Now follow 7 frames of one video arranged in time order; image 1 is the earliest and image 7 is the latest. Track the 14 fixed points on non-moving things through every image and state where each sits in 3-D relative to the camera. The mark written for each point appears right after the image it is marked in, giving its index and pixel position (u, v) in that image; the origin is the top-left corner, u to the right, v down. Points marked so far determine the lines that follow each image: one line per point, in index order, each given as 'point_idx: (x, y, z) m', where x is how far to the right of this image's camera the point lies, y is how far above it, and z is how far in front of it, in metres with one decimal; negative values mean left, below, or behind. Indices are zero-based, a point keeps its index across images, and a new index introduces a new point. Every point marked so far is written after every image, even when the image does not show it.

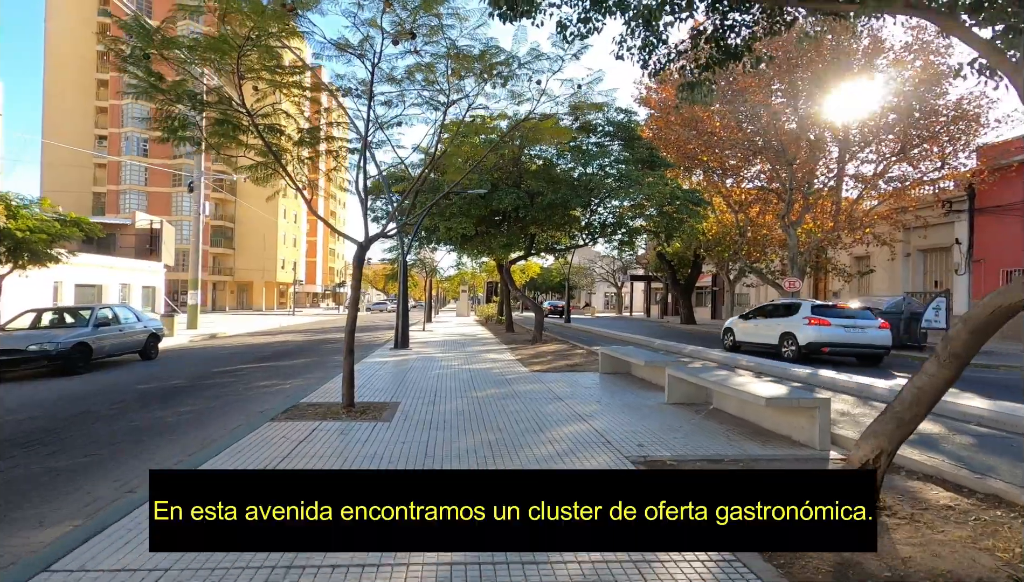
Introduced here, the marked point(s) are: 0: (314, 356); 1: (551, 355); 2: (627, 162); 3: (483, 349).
0: (-5.2, -1.7, +18.2) m
1: (+0.9, -1.5, +17.1) m
2: (+3.4, +3.9, +19.1) m
3: (-0.8, -1.6, +18.8) m
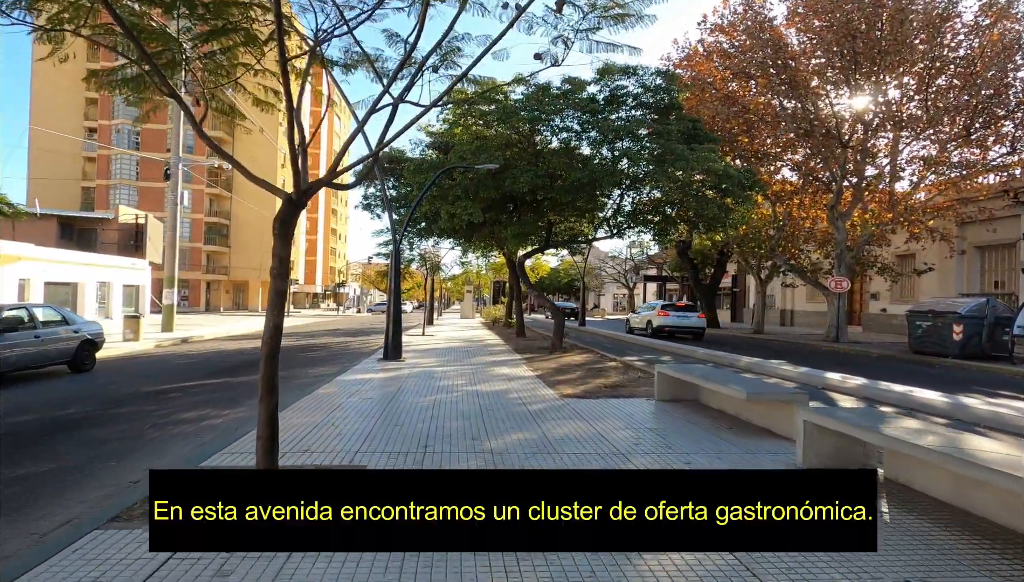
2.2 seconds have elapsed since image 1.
0: (-4.8, -1.6, +15.1) m
1: (+1.3, -1.5, +13.9) m
2: (+3.7, +3.9, +15.9) m
3: (-0.4, -1.5, +15.6) m
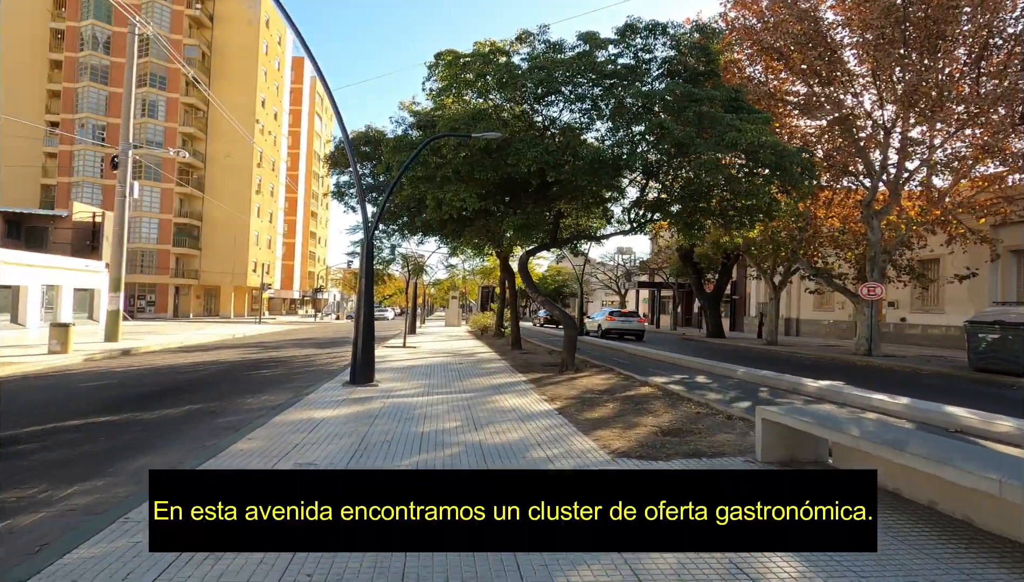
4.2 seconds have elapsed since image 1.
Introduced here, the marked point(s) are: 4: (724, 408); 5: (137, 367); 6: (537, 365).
0: (-4.8, -1.7, +11.9) m
1: (+1.3, -1.6, +10.9) m
2: (+3.8, +3.8, +13.0) m
3: (-0.4, -1.6, +12.5) m
4: (+2.8, -1.5, +8.6) m
5: (-9.5, -1.9, +16.7) m
6: (+0.6, -1.7, +14.8) m
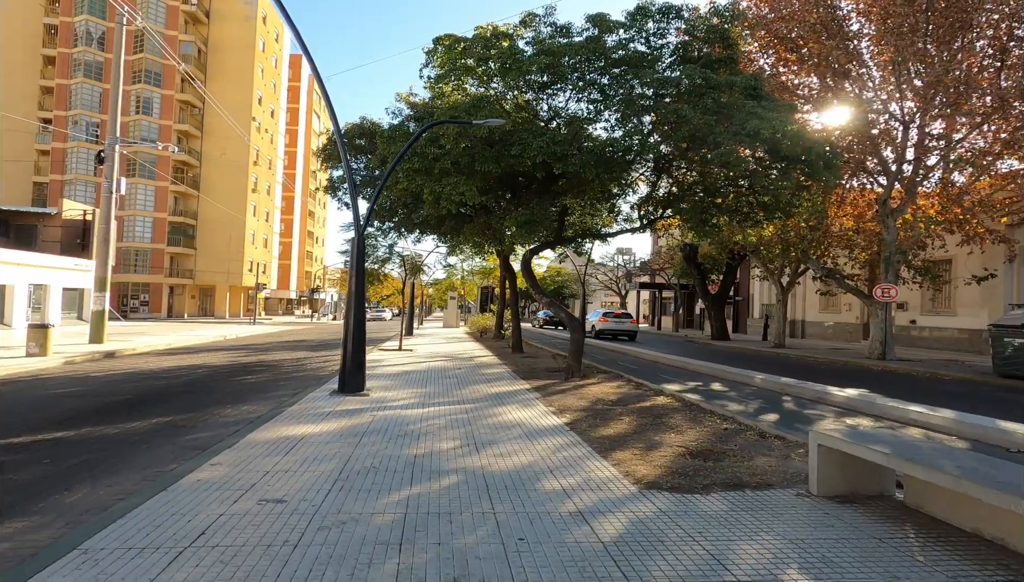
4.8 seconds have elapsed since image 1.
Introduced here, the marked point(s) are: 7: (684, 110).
0: (-4.7, -1.7, +11.0) m
1: (+1.4, -1.6, +10.0) m
2: (+3.8, +3.8, +12.1) m
3: (-0.3, -1.6, +11.7) m
4: (+2.9, -1.6, +7.7) m
5: (-9.5, -1.9, +15.8) m
6: (+0.6, -1.7, +13.9) m
7: (+3.0, +3.2, +11.5) m
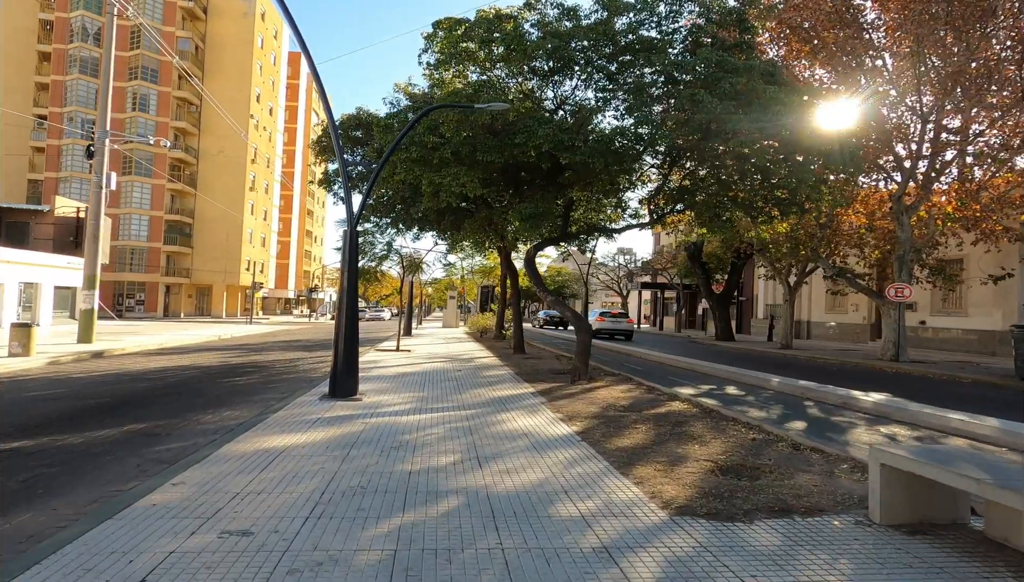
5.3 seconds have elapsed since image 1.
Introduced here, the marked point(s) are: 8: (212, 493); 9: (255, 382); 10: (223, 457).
0: (-4.7, -1.6, +10.3) m
1: (+1.4, -1.5, +9.3) m
2: (+3.9, +3.8, +11.5) m
3: (-0.3, -1.6, +11.0) m
4: (+2.9, -1.5, +7.1) m
5: (-9.4, -1.9, +15.1) m
6: (+0.7, -1.7, +13.2) m
7: (+3.1, +3.2, +10.8) m
8: (-2.0, -1.3, +4.3) m
9: (-4.6, -1.6, +11.8) m
10: (-2.4, -1.4, +5.5) m
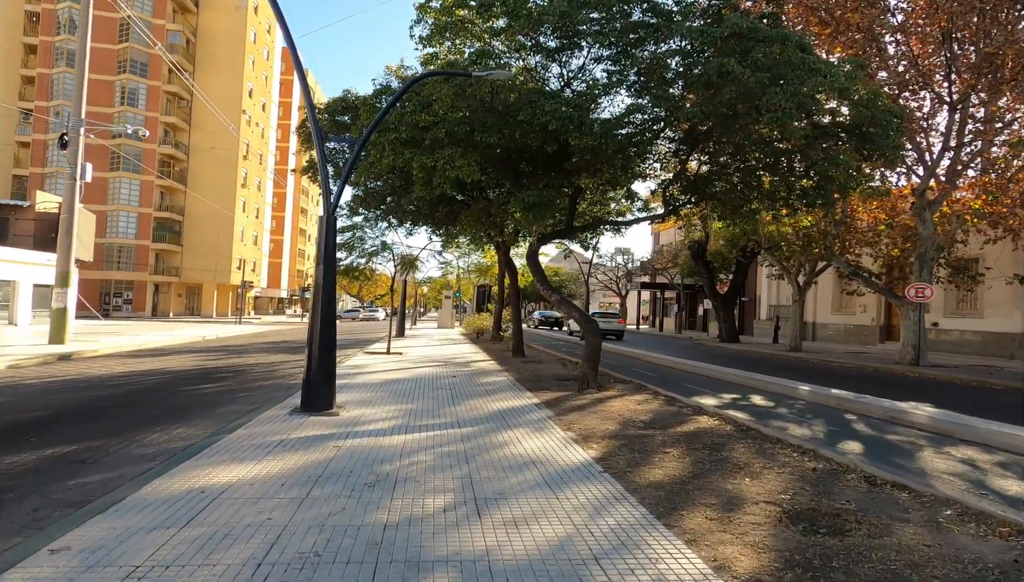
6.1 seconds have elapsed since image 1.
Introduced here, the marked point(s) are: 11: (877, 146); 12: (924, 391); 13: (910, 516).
0: (-4.6, -1.6, +9.1) m
1: (+1.5, -1.5, +8.1) m
2: (+3.9, +3.8, +10.2) m
3: (-0.3, -1.6, +9.7) m
4: (+3.0, -1.5, +5.8) m
5: (-9.4, -1.8, +13.9) m
6: (+0.7, -1.6, +12.0) m
7: (+3.1, +3.2, +9.6) m
8: (-1.9, -1.3, +3.1) m
9: (-4.6, -1.6, +10.5) m
10: (-2.4, -1.3, +4.2) m
11: (+5.8, +2.3, +10.4) m
12: (+10.5, -2.5, +16.6) m
13: (+2.5, -1.4, +4.2) m
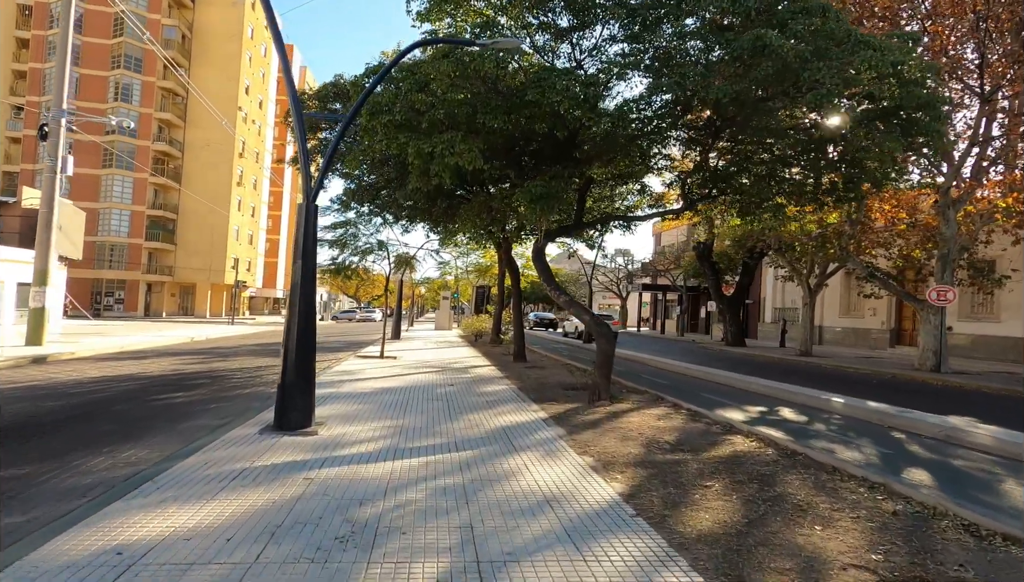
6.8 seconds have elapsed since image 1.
0: (-4.6, -1.5, +8.0) m
1: (+1.5, -1.5, +7.1) m
2: (+4.0, +3.8, +9.2) m
3: (-0.2, -1.6, +8.7) m
4: (+3.0, -1.5, +4.8) m
5: (-9.4, -1.8, +12.8) m
6: (+0.7, -1.6, +11.0) m
7: (+3.2, +3.2, +8.6) m
8: (-1.8, -1.3, +2.1) m
9: (-4.6, -1.6, +9.5) m
10: (-2.3, -1.3, +3.2) m
11: (+5.9, +2.3, +9.4) m
12: (+10.5, -2.6, +15.6) m
13: (+2.6, -1.4, +3.2) m
